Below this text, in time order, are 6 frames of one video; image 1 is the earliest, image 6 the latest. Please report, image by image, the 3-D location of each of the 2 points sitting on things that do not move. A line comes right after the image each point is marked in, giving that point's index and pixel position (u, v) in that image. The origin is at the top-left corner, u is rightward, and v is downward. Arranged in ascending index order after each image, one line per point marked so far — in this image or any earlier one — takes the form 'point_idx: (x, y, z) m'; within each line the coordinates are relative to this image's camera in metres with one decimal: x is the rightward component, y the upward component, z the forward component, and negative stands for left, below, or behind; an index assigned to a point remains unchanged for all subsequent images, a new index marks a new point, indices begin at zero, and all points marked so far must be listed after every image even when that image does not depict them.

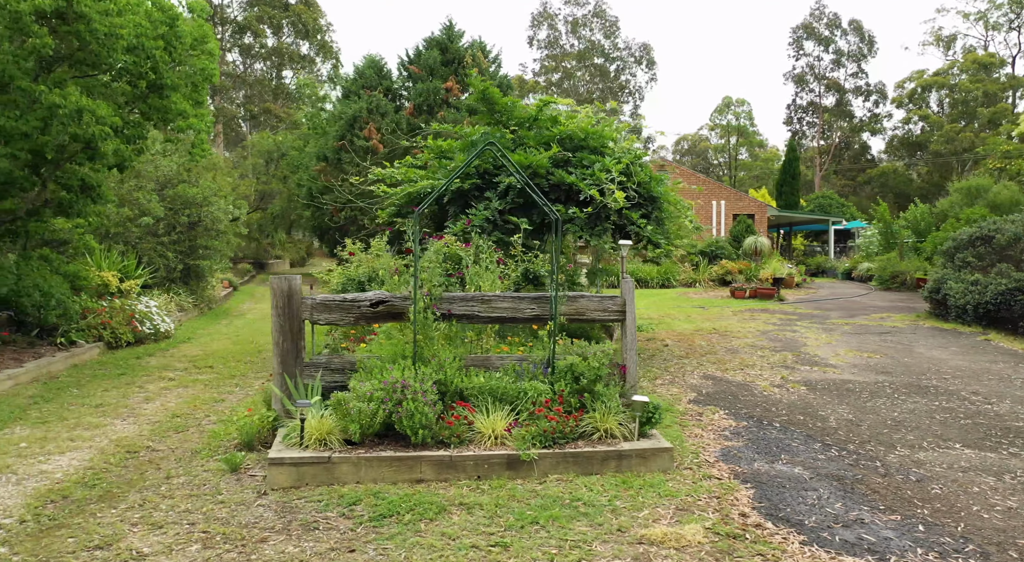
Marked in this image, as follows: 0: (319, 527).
0: (-1.0, -1.2, +3.7) m
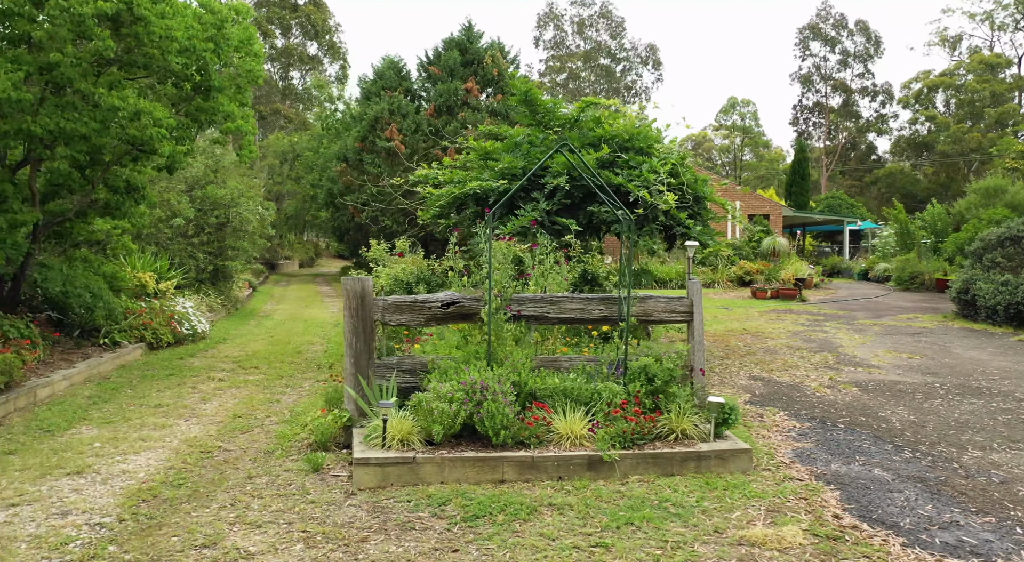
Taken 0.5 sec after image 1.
0: (-0.5, -1.2, +3.7) m
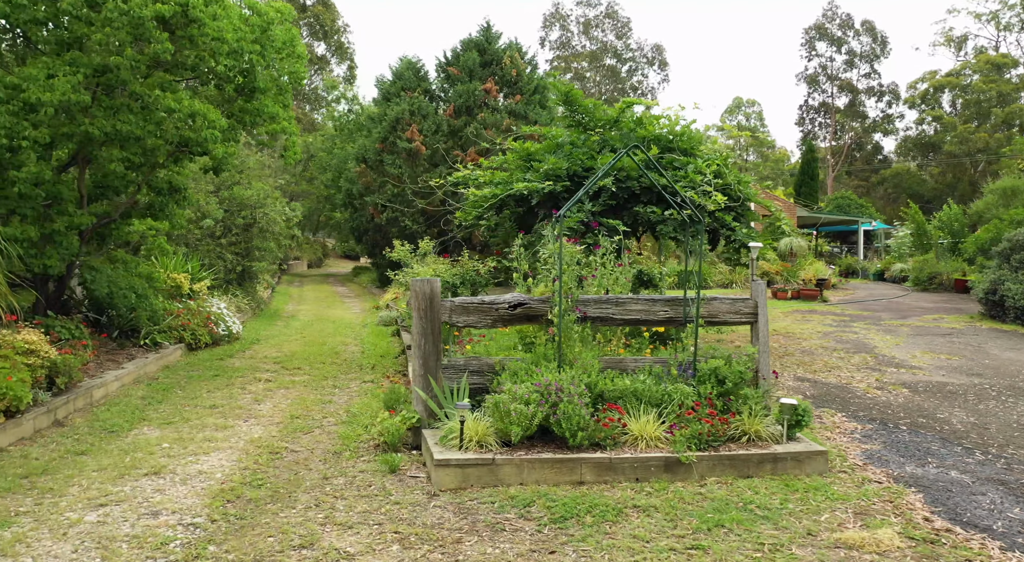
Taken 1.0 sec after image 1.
0: (0.0, -1.2, +3.7) m
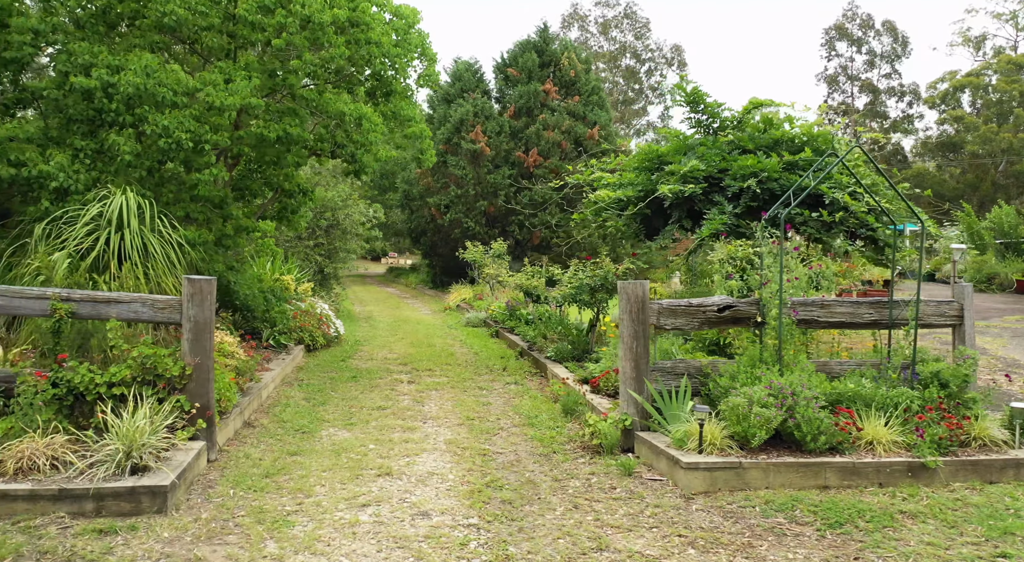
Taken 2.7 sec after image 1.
0: (+1.4, -1.3, +3.7) m
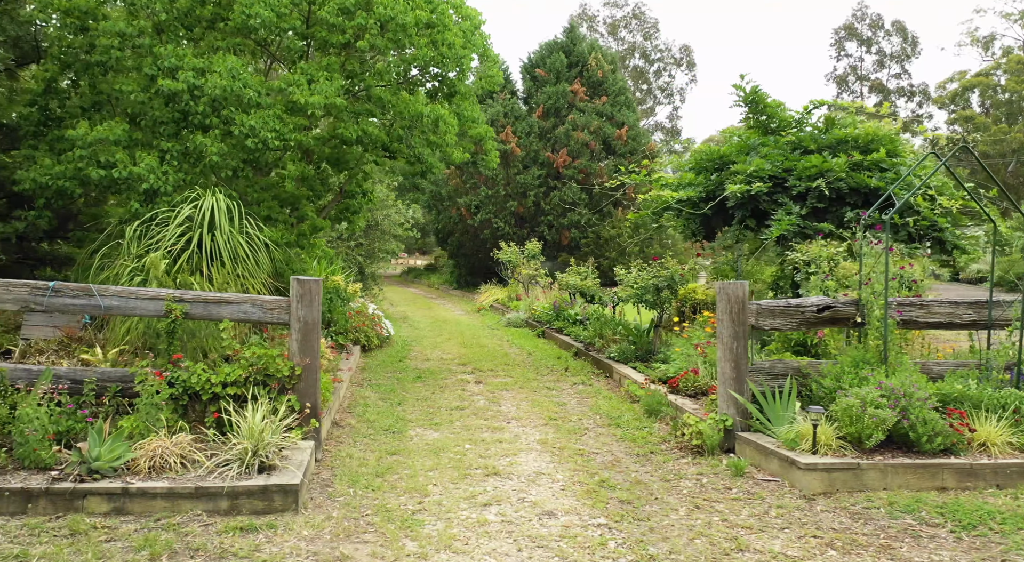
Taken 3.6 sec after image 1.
0: (+2.0, -1.3, +3.7) m
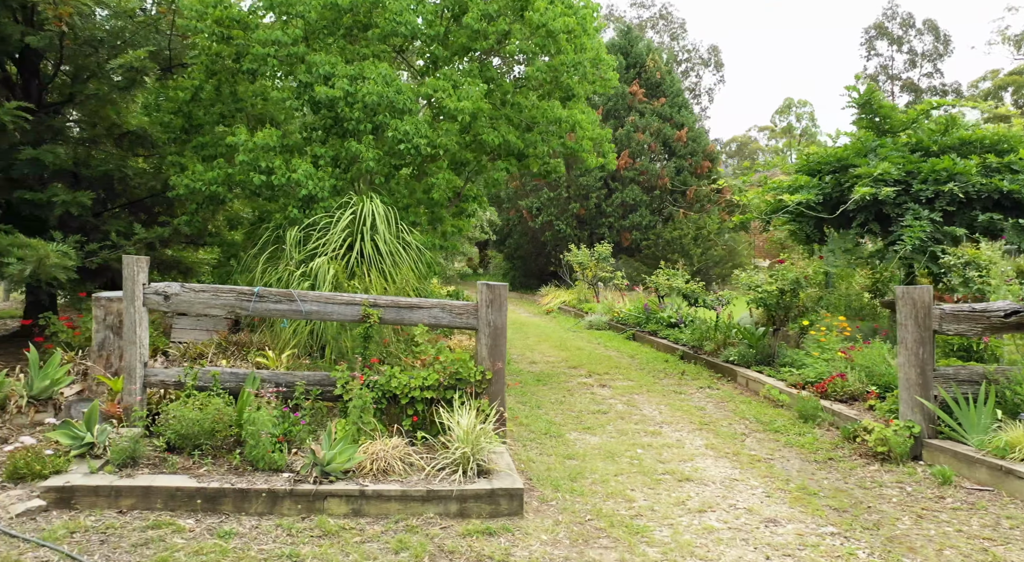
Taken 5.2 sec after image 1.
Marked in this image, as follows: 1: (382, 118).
0: (+3.2, -1.3, +3.6) m
1: (-1.1, +1.4, +6.2) m
